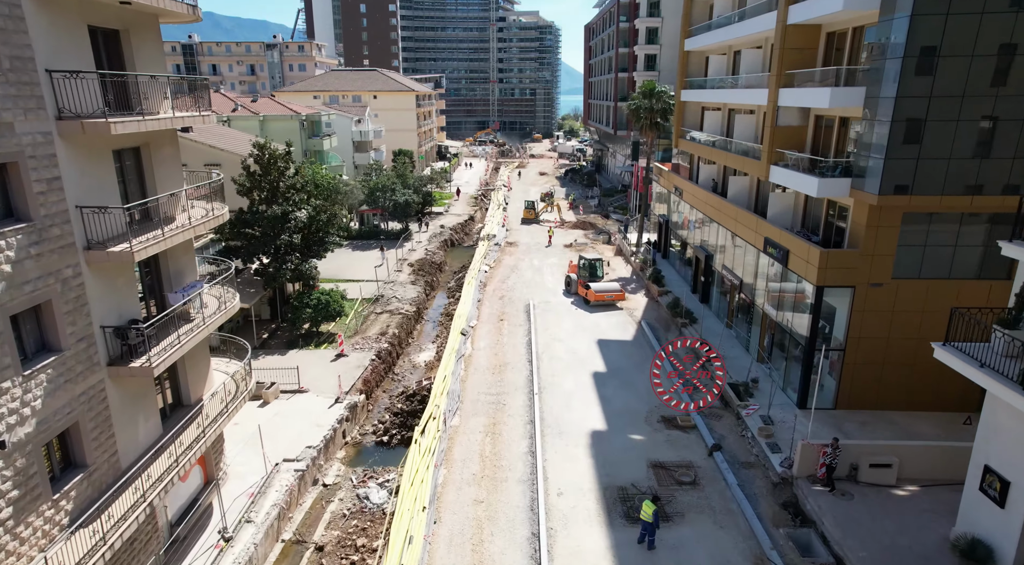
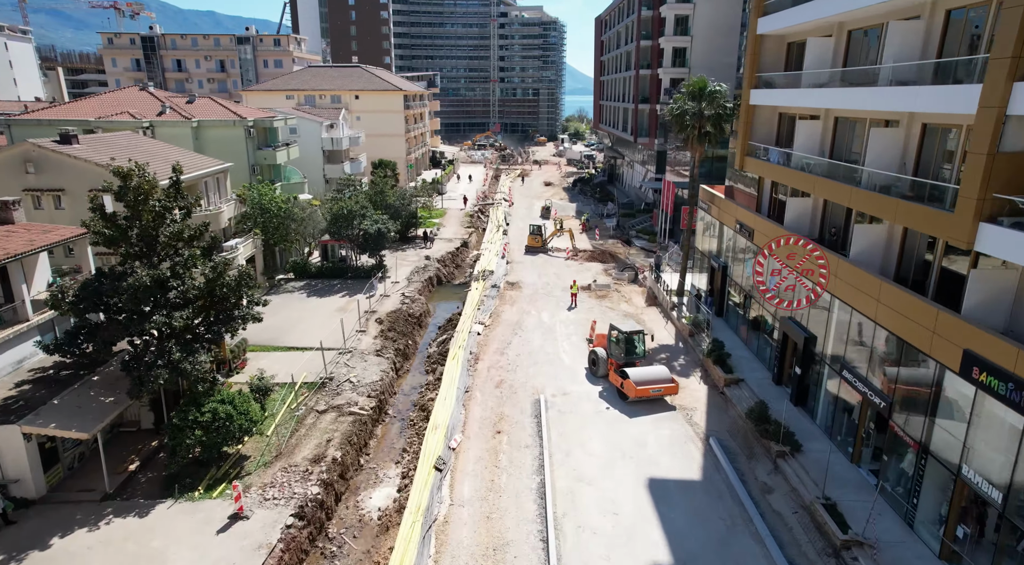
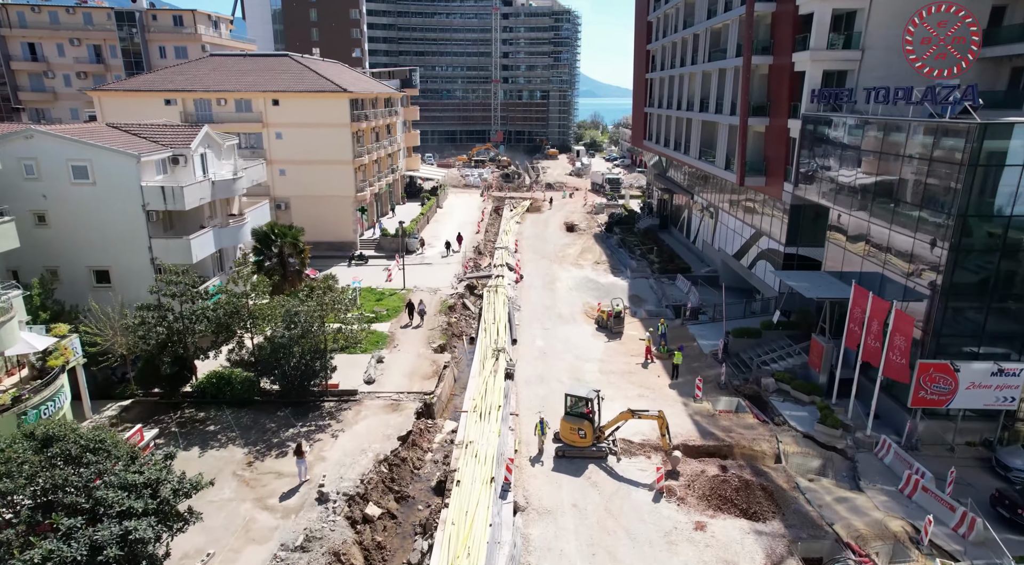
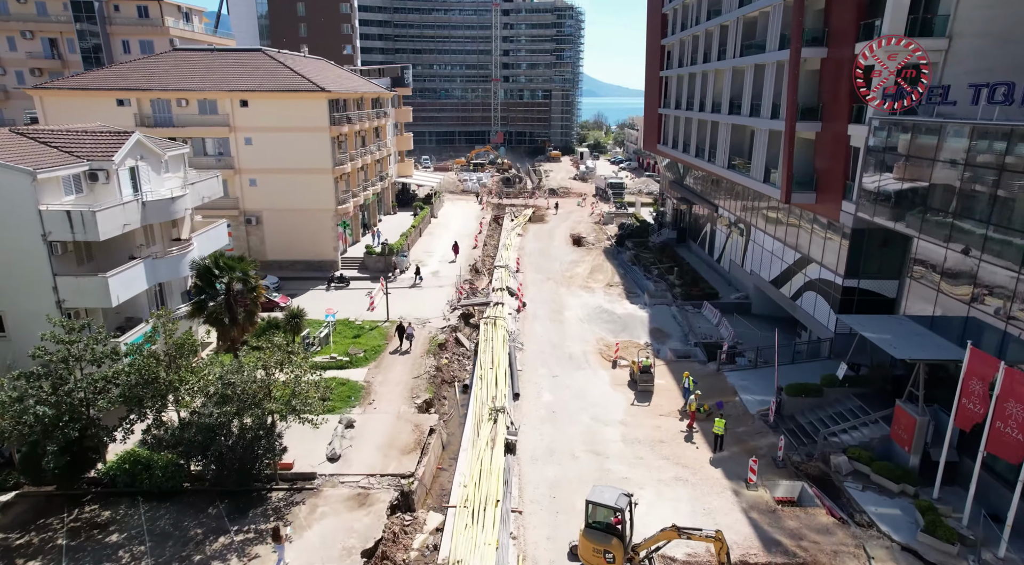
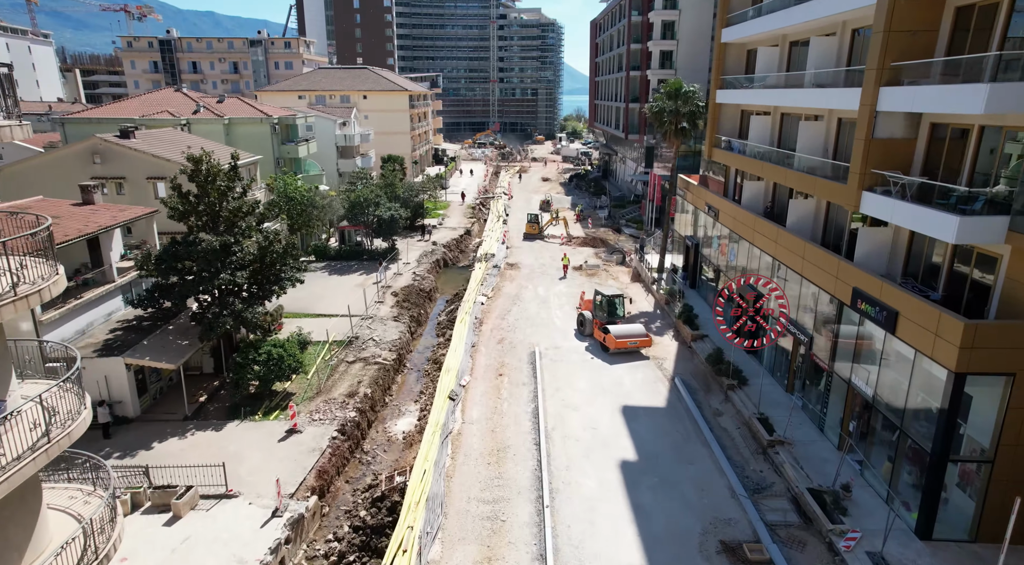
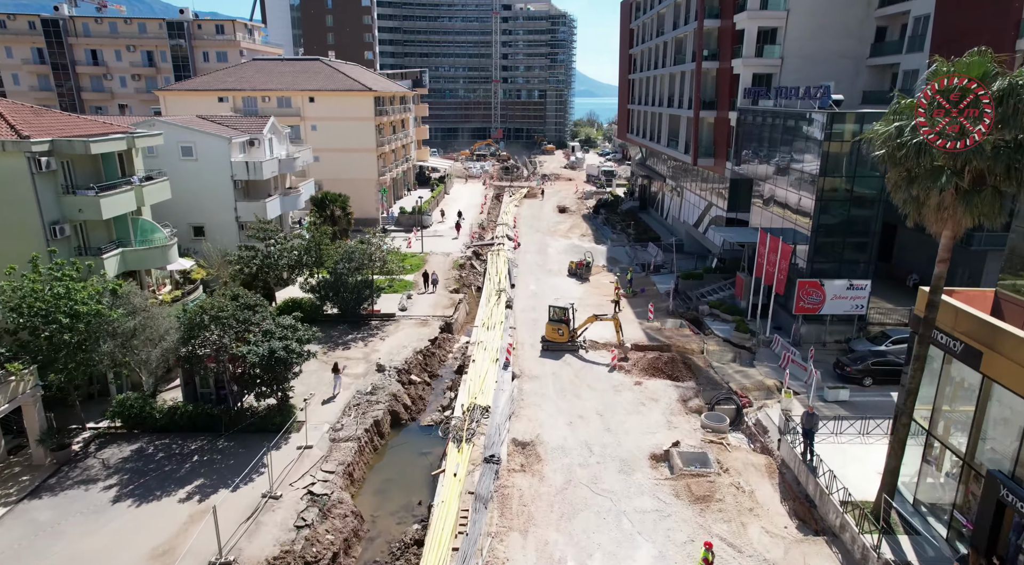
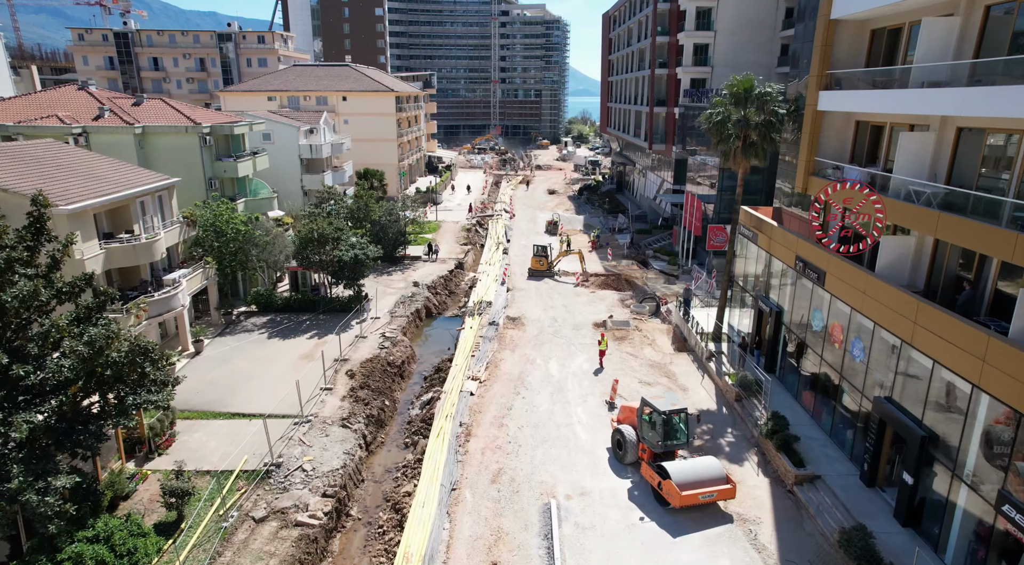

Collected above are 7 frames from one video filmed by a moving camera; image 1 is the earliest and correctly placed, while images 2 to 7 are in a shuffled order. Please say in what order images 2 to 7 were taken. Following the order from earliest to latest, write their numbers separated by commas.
5, 2, 7, 6, 3, 4
